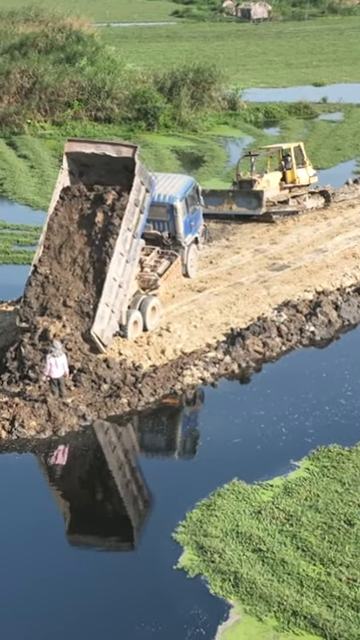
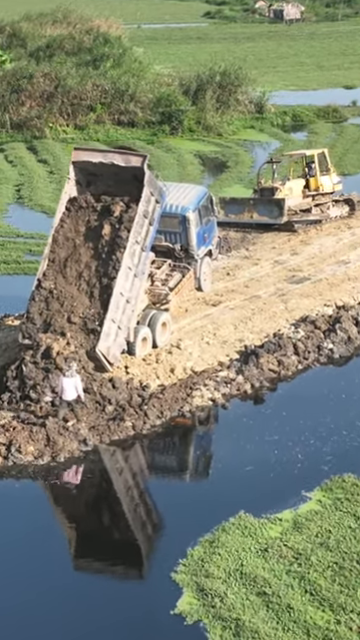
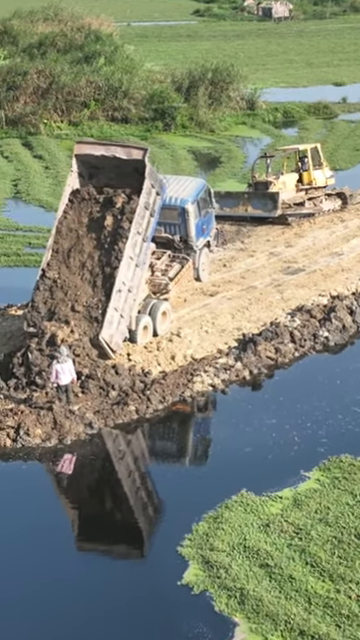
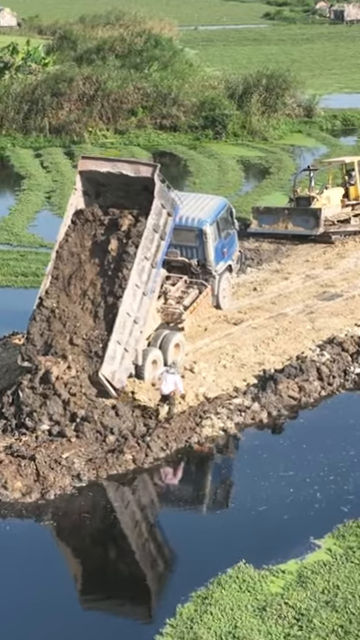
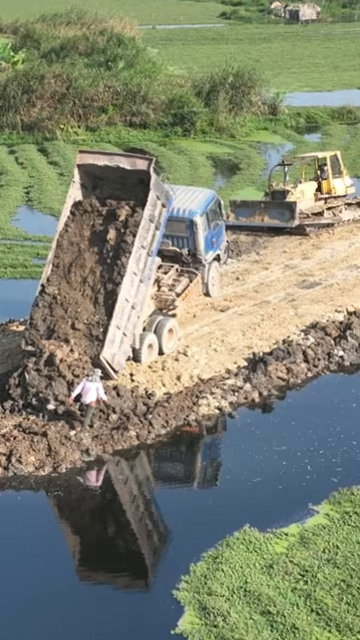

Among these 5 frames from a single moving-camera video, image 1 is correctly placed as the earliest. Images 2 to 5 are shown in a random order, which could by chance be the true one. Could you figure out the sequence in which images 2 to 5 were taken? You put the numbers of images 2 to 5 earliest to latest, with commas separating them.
3, 2, 5, 4
